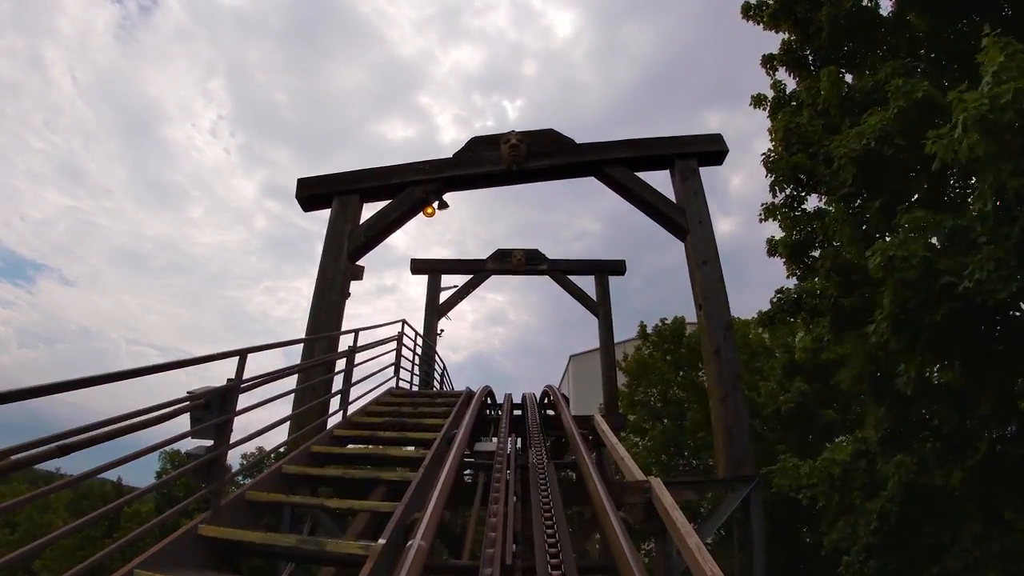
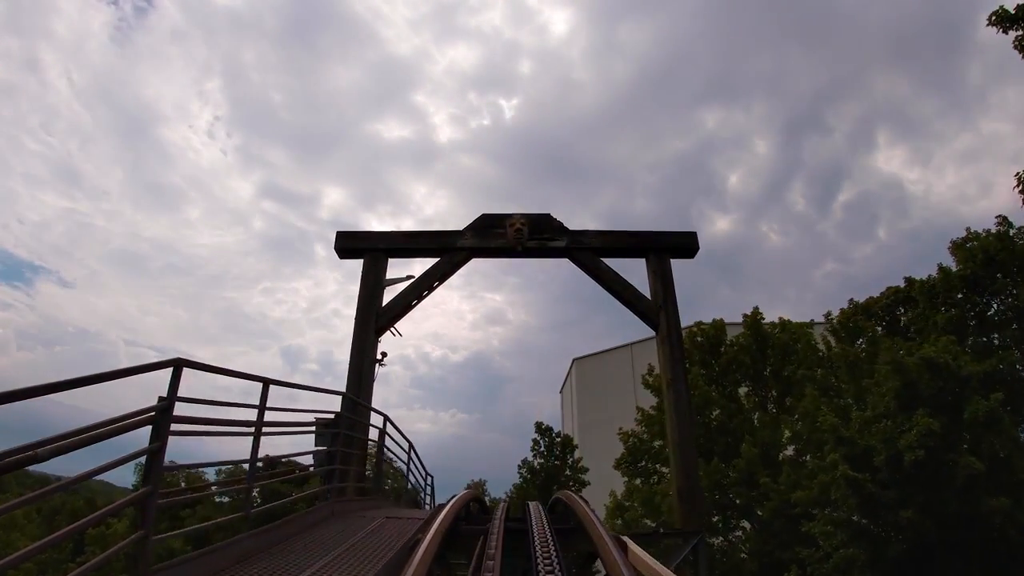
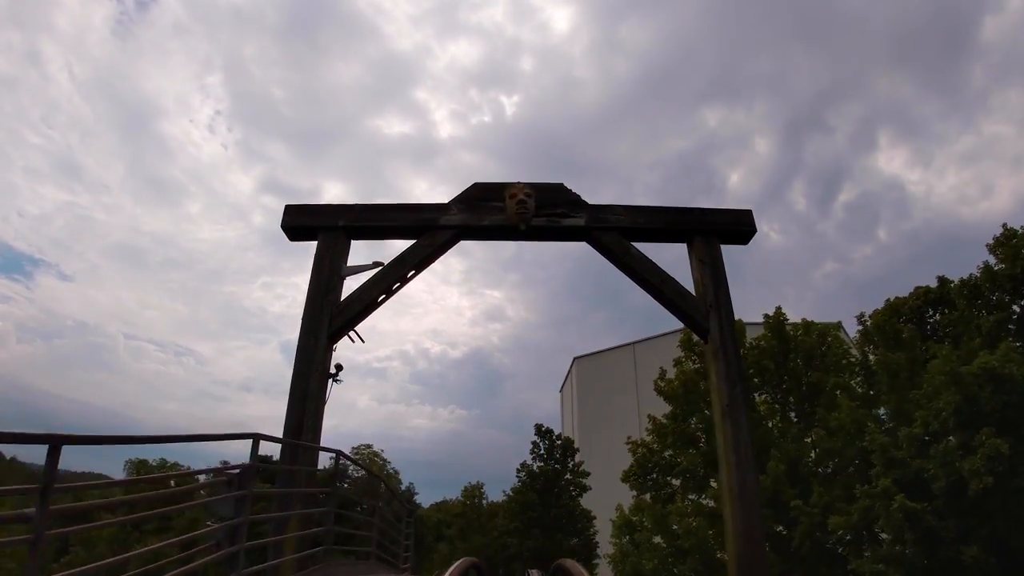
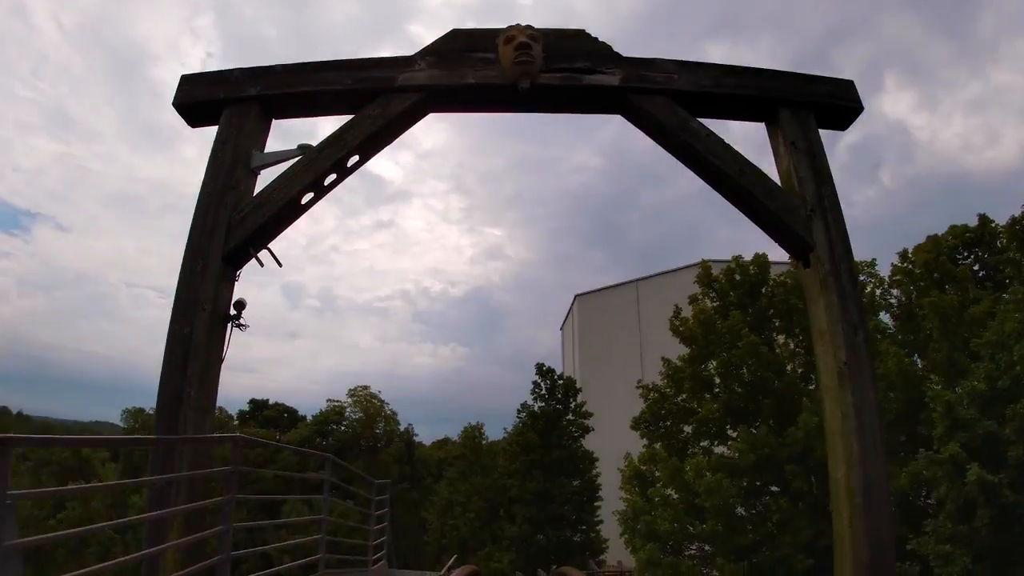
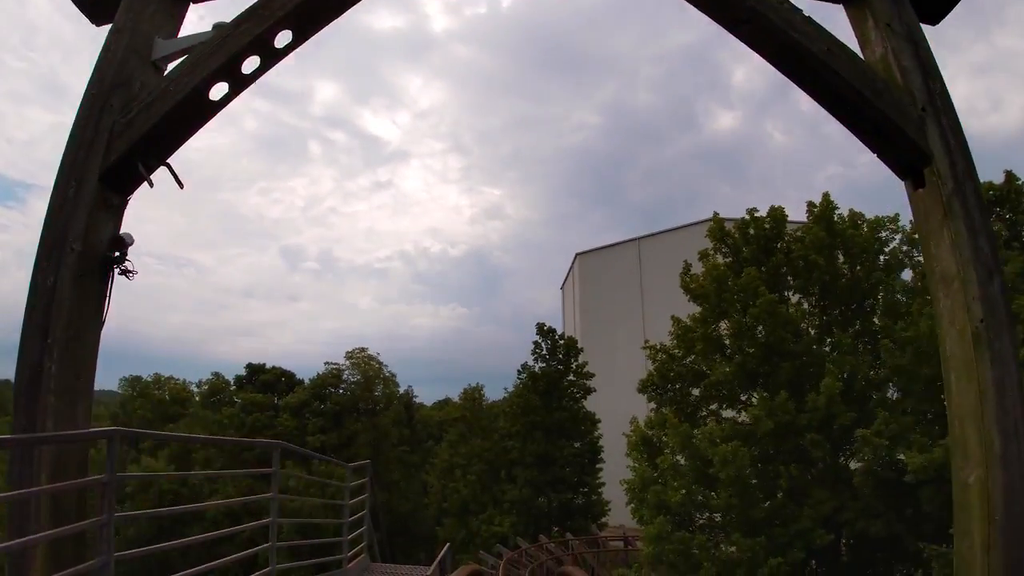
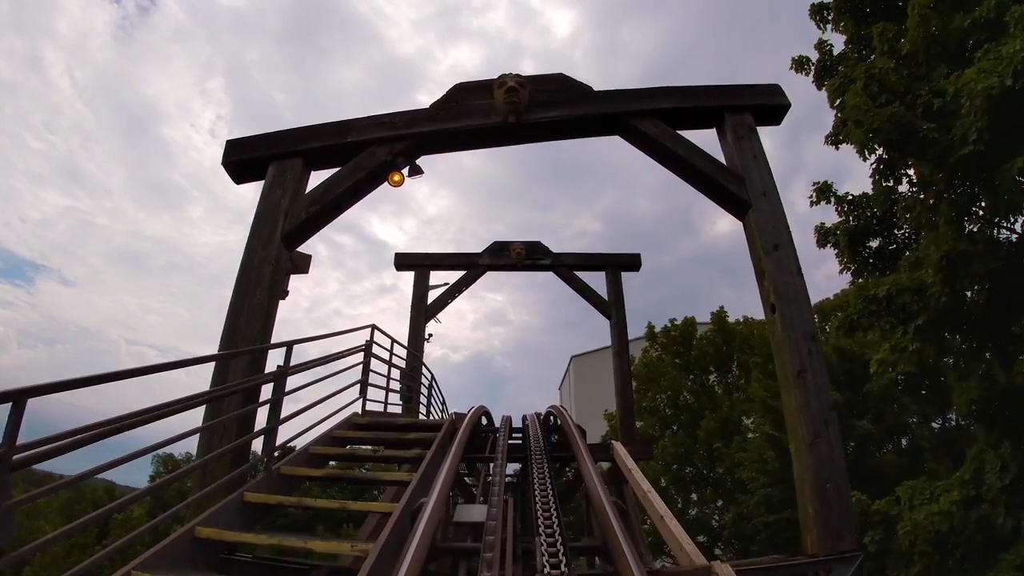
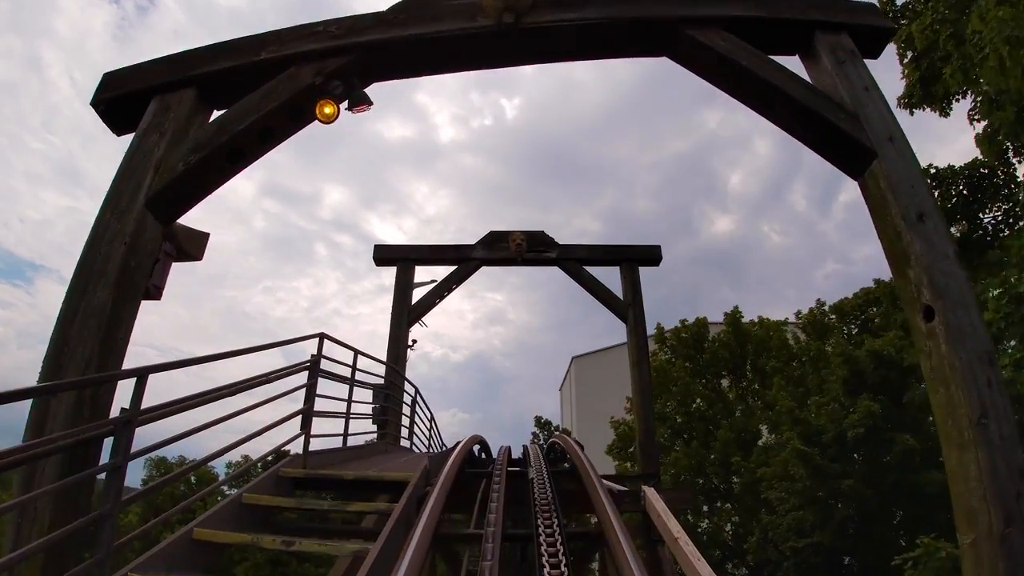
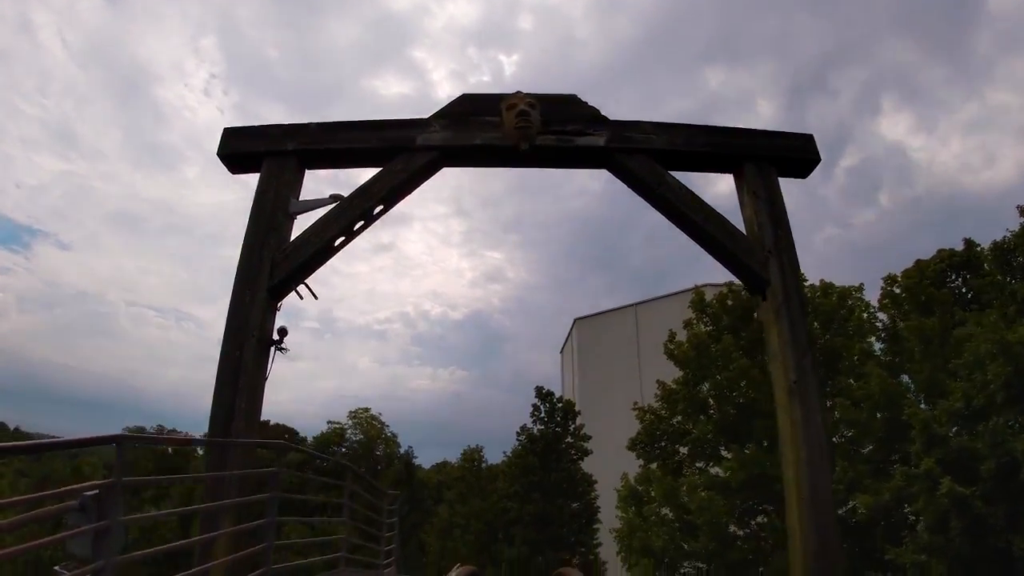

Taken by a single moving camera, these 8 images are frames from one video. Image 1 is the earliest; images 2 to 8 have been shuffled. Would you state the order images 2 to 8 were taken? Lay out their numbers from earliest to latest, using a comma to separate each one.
6, 7, 2, 3, 8, 4, 5
